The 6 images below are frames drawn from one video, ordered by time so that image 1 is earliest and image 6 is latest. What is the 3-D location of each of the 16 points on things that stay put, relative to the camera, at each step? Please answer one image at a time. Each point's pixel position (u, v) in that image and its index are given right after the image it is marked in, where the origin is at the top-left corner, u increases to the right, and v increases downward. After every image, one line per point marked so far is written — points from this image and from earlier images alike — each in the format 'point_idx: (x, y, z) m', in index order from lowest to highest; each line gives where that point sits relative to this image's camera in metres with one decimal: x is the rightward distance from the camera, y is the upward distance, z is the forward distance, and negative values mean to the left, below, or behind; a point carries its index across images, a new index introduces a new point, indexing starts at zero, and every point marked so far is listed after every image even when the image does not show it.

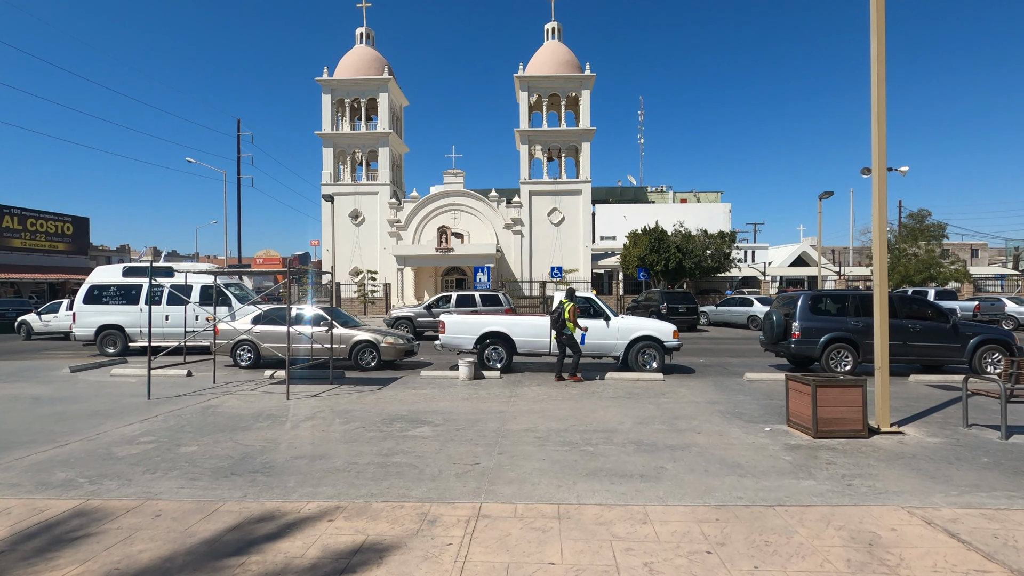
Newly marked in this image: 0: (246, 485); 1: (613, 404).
0: (-2.5, -1.8, +4.9) m
1: (+1.6, -1.9, +8.6) m
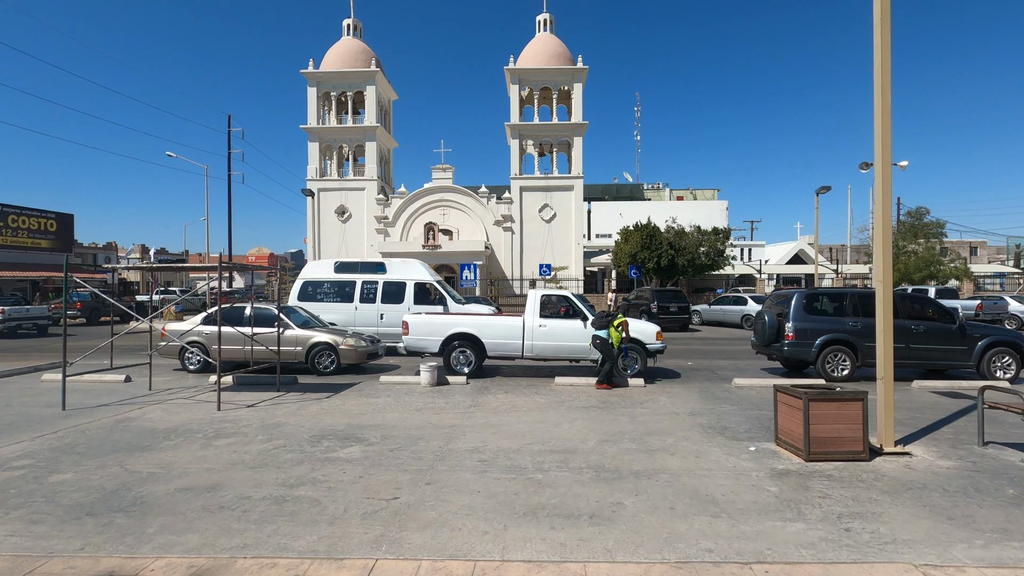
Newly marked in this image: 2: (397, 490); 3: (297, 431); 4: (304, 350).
0: (-3.1, -1.8, +3.9) m
1: (+1.0, -1.9, +7.6) m
2: (-1.0, -1.8, +4.6) m
3: (-2.7, -1.8, +6.7) m
4: (-4.5, -1.4, +11.6) m
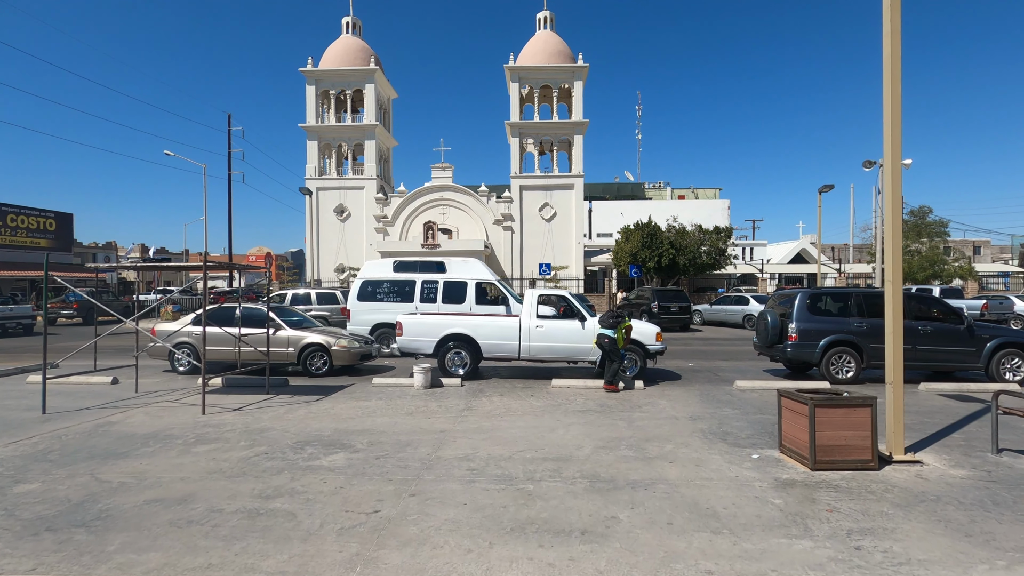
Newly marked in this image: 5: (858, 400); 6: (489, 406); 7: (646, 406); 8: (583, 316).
0: (-3.2, -1.8, +3.6) m
1: (+0.9, -1.9, +7.4) m
2: (-1.1, -1.8, +4.4) m
3: (-2.8, -1.8, +6.5) m
4: (-4.6, -1.4, +11.3) m
5: (+3.4, -1.1, +5.2) m
6: (-0.4, -1.9, +8.5) m
7: (+2.1, -1.9, +8.4) m
8: (+1.5, -0.6, +10.9) m
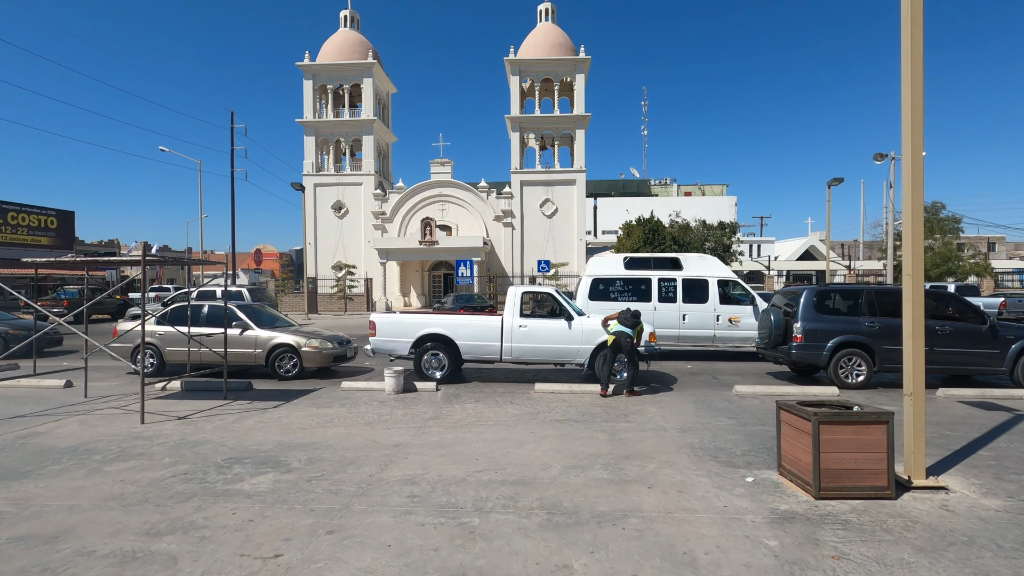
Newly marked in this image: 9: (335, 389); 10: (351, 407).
0: (-3.6, -1.8, +2.9) m
1: (+0.5, -1.8, +6.6) m
2: (-1.5, -1.7, +3.6) m
3: (-3.2, -1.8, +5.8) m
4: (-5.0, -1.3, +10.6) m
5: (+2.9, -1.1, +4.3) m
6: (-0.8, -1.8, +7.7) m
7: (+1.7, -1.8, +7.5) m
8: (+1.1, -0.5, +10.1) m
9: (-3.2, -1.8, +9.6) m
10: (-2.5, -1.8, +8.2) m
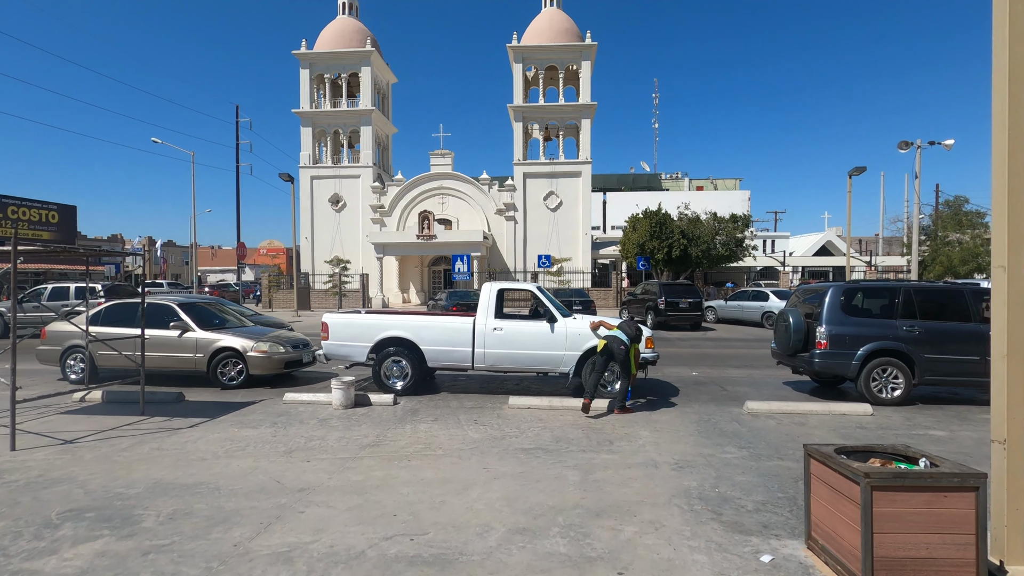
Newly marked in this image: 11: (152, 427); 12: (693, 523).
0: (-4.2, -1.7, +1.6) m
1: (0.0, -1.8, +5.2) m
2: (-2.1, -1.7, +2.2) m
3: (-3.8, -1.7, +4.4) m
4: (-5.4, -1.2, +9.3) m
5: (+2.4, -1.0, +2.9) m
6: (-1.2, -1.8, +6.3) m
7: (+1.2, -1.8, +6.1) m
8: (+0.7, -0.5, +8.7) m
9: (-3.6, -1.8, +8.2) m
10: (-3.0, -1.8, +6.9) m
11: (-4.6, -1.8, +6.8) m
12: (+1.3, -1.8, +4.0) m
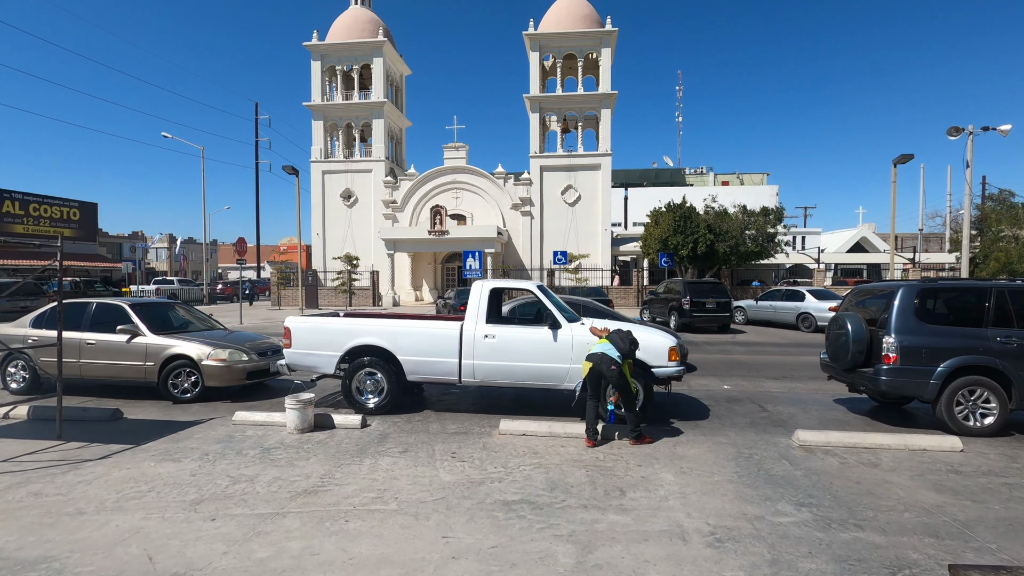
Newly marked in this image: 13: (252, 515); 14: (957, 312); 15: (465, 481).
0: (-4.5, -1.7, +0.3) m
1: (-0.2, -1.8, +3.7) m
2: (-2.4, -1.7, +0.9) m
3: (-4.0, -1.7, +3.1) m
4: (-5.4, -1.2, +8.1) m
5: (+2.1, -1.1, +1.3) m
6: (-1.4, -1.8, +4.9) m
7: (+1.1, -1.8, +4.6) m
8: (+0.6, -0.4, +7.2) m
9: (-3.7, -1.7, +6.9) m
10: (-3.1, -1.8, +5.6) m
11: (-4.7, -1.8, +5.5) m
12: (+1.1, -1.8, +2.5) m
13: (-2.0, -1.8, +4.2) m
14: (+5.8, -0.3, +6.8) m
15: (-0.4, -1.8, +4.9) m
